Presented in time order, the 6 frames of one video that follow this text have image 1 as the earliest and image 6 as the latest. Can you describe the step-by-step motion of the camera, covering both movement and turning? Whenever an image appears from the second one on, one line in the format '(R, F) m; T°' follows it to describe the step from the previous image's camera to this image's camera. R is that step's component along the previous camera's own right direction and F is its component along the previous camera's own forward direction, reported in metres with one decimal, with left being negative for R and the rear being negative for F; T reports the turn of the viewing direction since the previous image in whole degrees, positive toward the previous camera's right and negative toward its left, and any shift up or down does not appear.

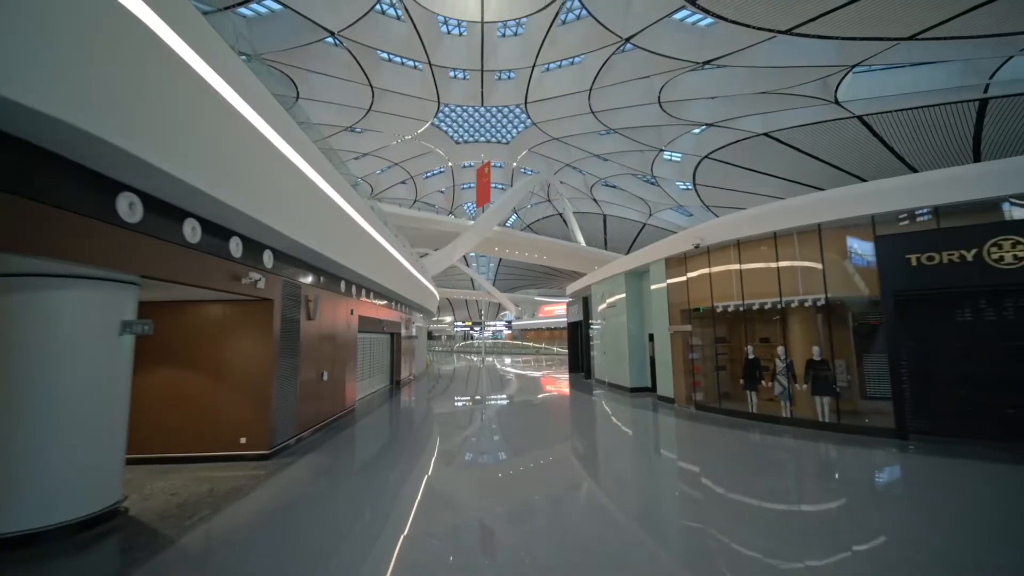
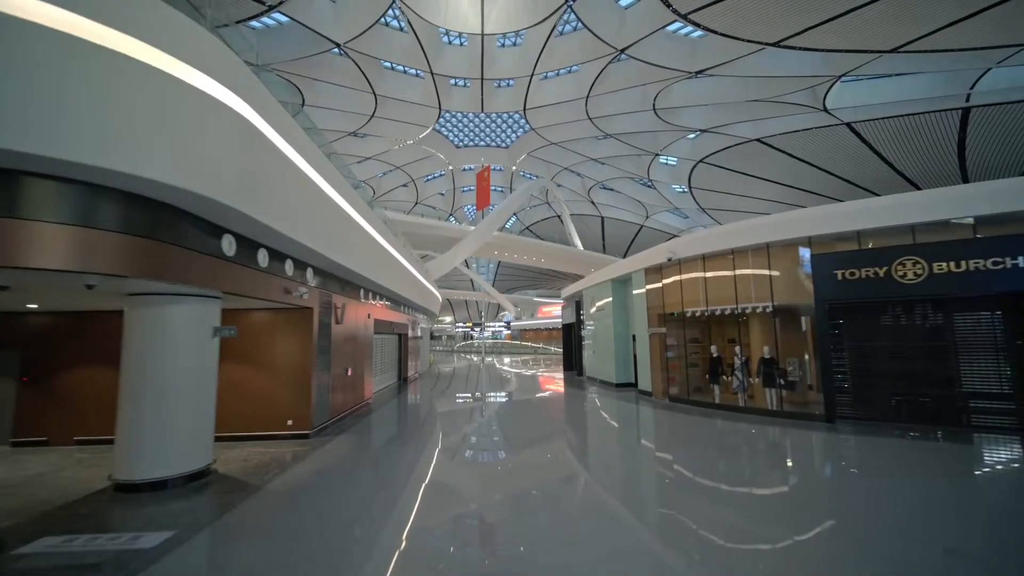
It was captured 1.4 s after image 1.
(0.0, -0.5) m; 0°
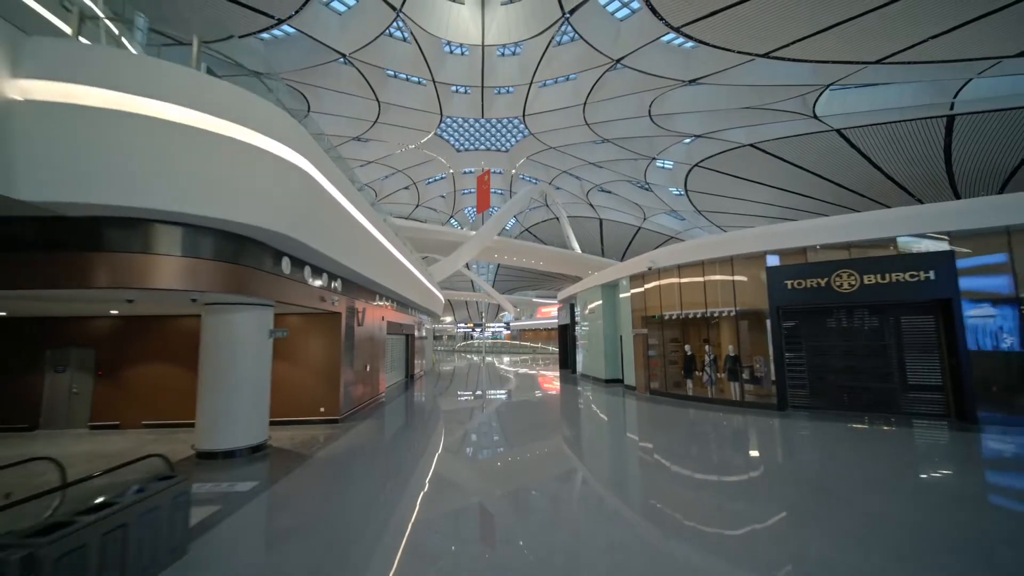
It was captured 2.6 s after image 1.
(0.0, -0.5) m; 0°
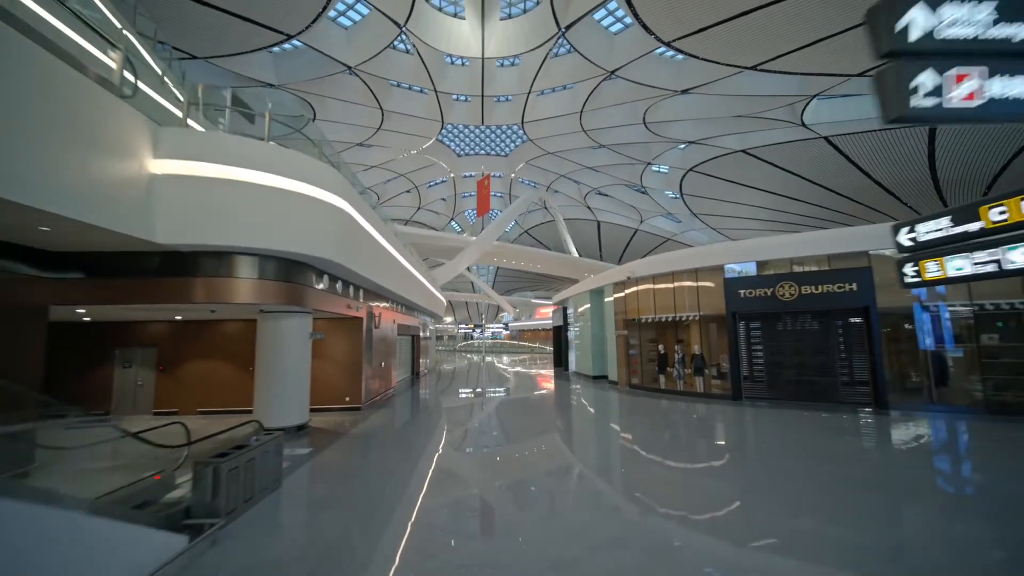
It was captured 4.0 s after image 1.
(+0.1, -0.7) m; 0°
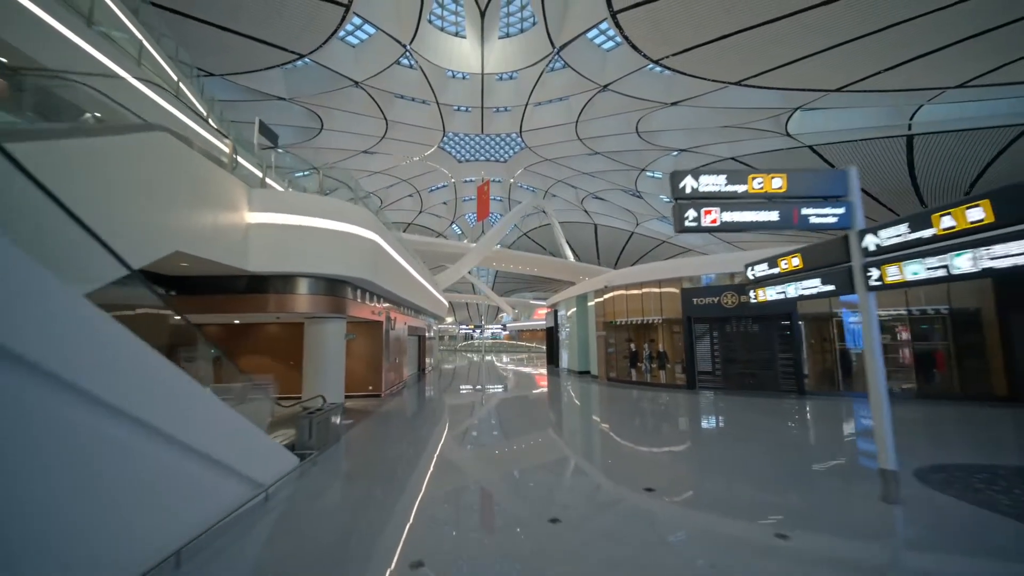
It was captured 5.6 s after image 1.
(+0.1, -0.9) m; 0°
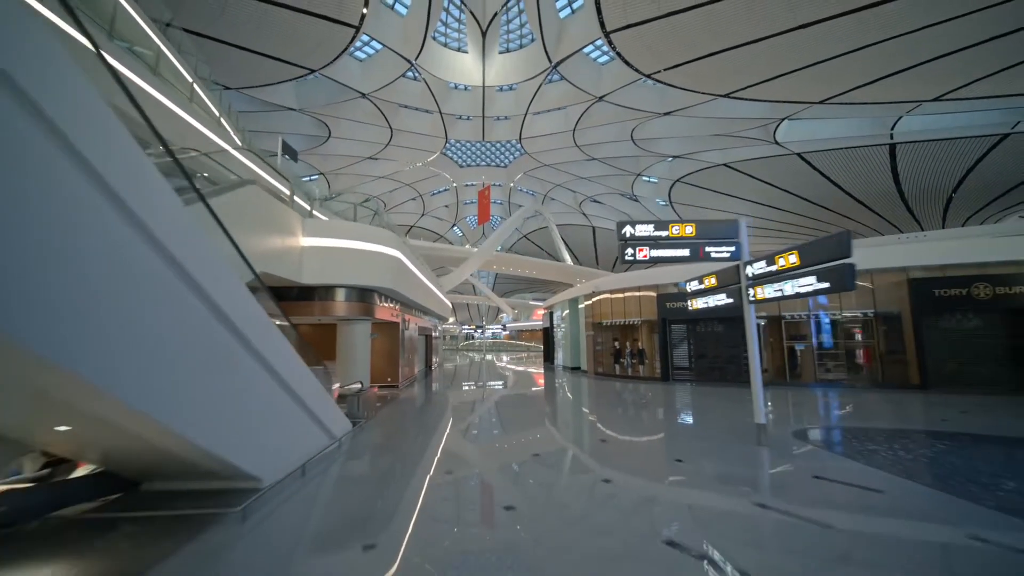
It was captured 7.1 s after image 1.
(0.0, -0.8) m; 0°
